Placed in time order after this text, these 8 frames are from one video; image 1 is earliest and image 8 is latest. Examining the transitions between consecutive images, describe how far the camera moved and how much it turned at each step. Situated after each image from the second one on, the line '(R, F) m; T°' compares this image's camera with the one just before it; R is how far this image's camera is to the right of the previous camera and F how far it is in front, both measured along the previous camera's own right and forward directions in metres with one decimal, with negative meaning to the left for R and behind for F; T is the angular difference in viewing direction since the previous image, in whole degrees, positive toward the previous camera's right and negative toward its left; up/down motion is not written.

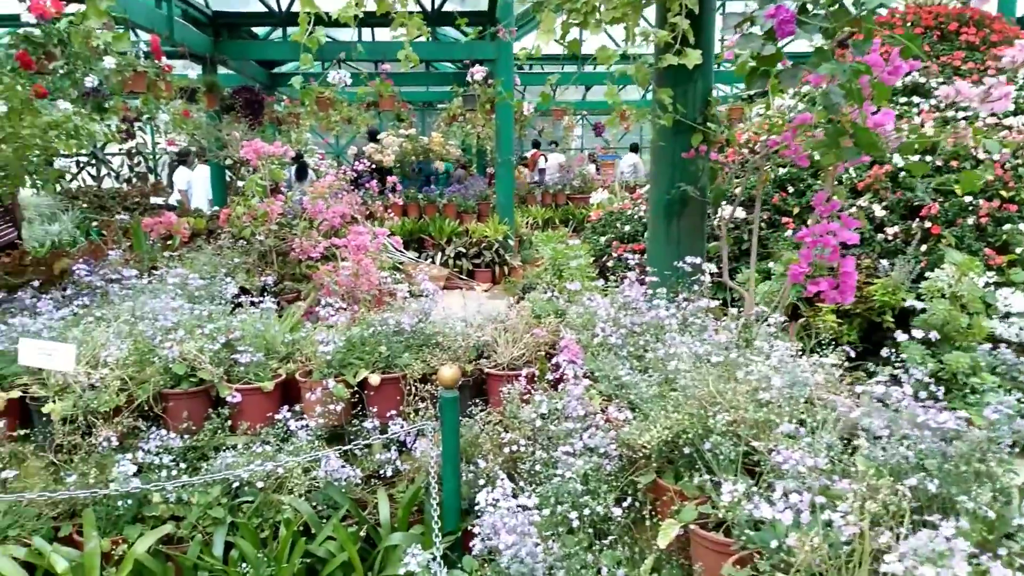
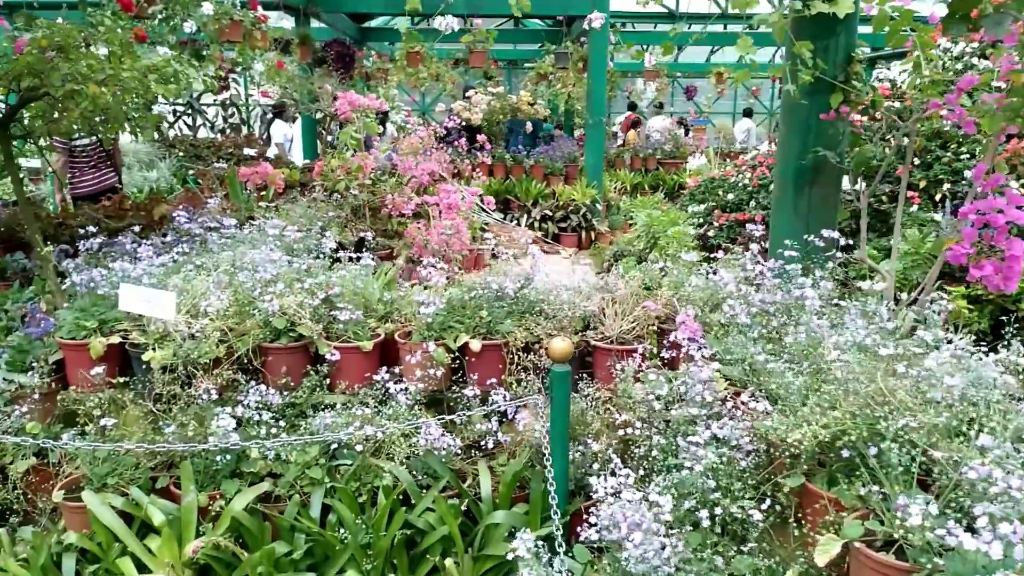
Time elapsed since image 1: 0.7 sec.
(-0.1, +0.2) m; -5°
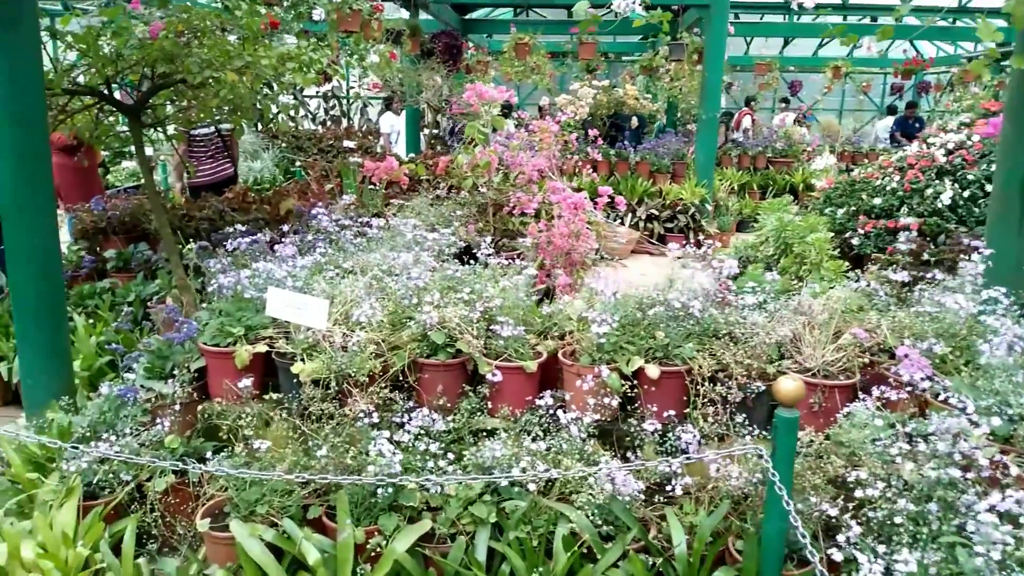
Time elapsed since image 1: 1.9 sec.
(-0.3, +0.3) m; -6°
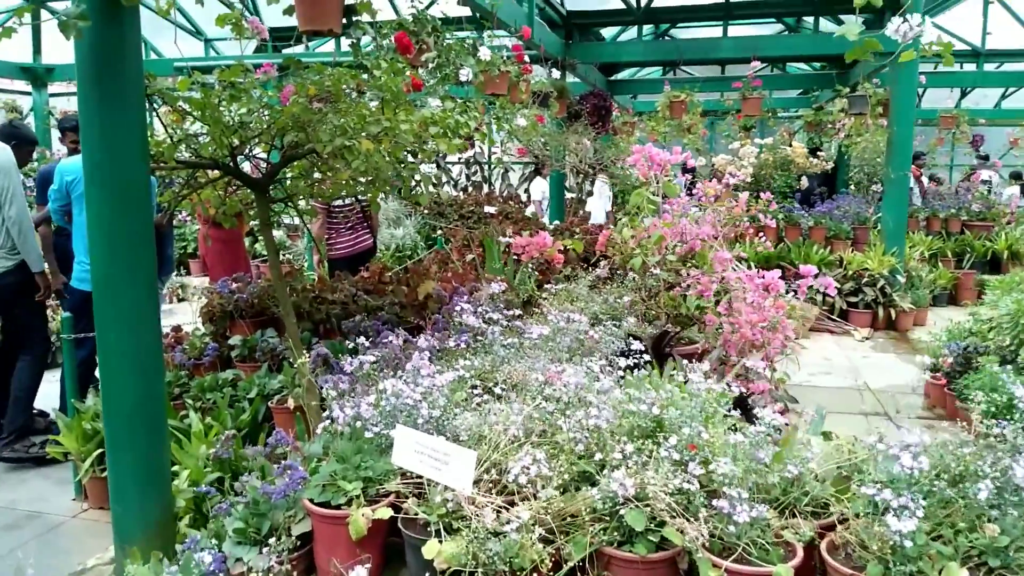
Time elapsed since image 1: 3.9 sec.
(-0.2, +0.7) m; -10°
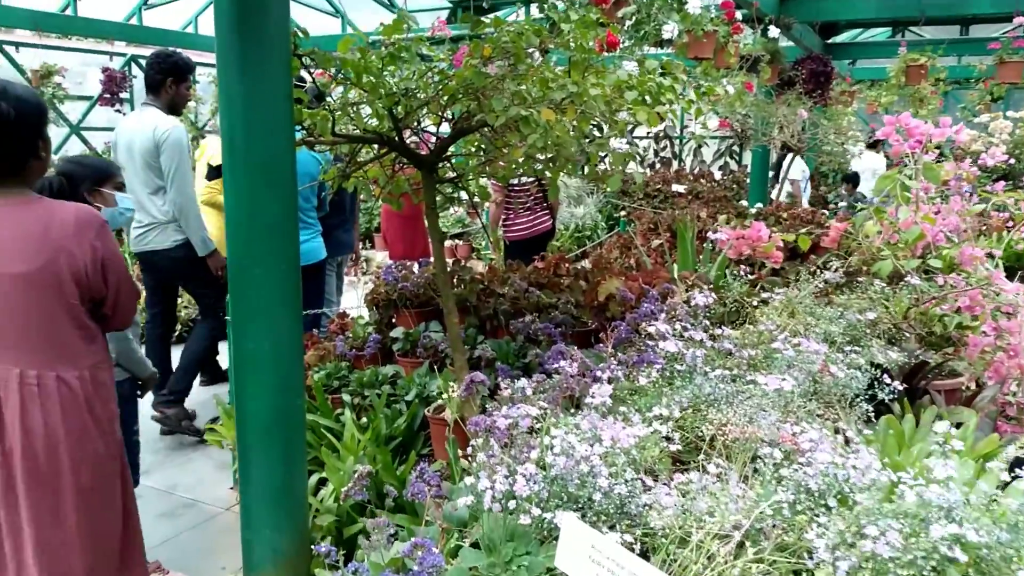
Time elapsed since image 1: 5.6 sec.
(-0.1, +0.5) m; -13°
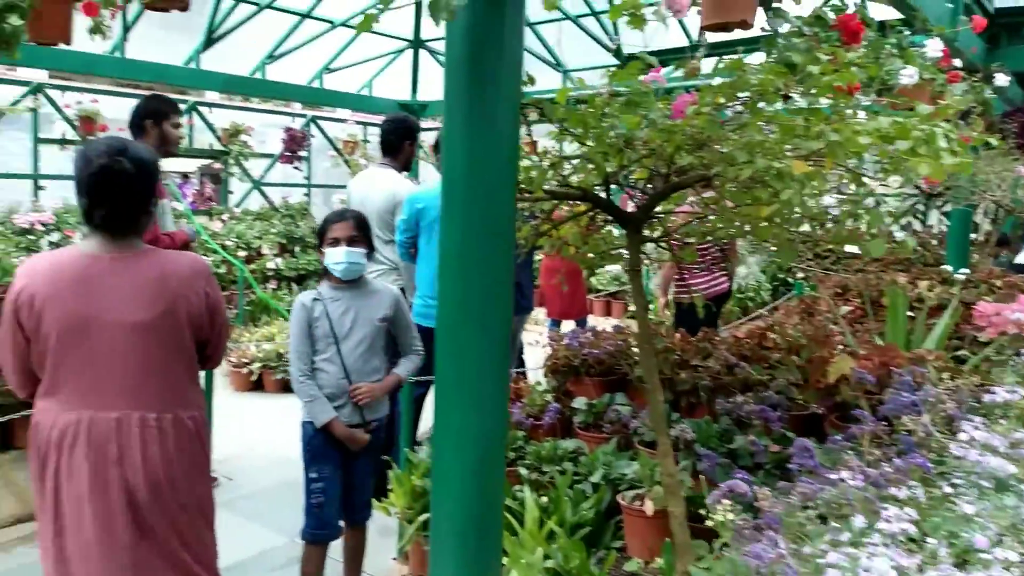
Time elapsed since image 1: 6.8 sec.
(-0.2, +0.3) m; -10°
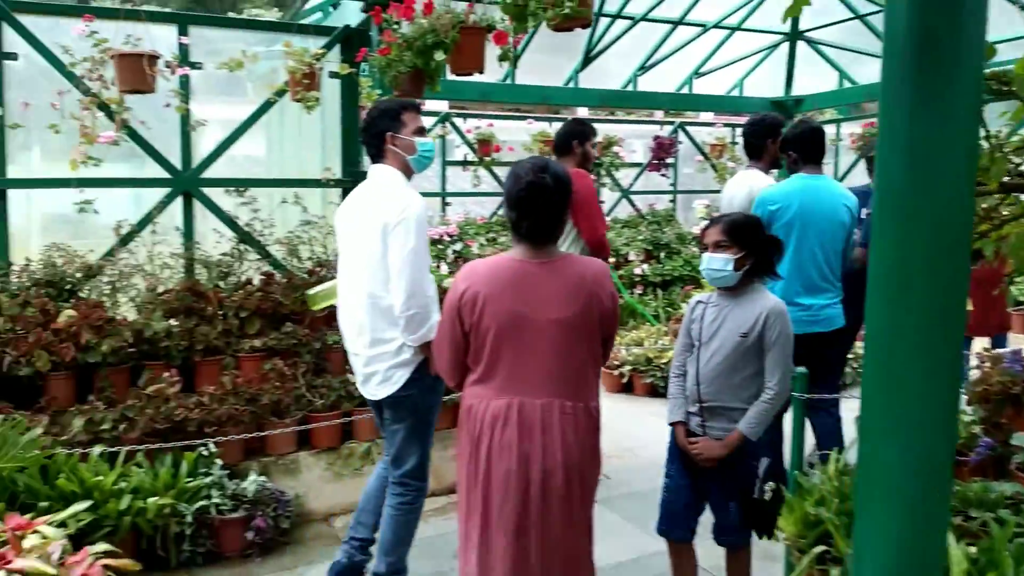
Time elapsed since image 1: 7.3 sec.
(-0.2, 0.0) m; -26°
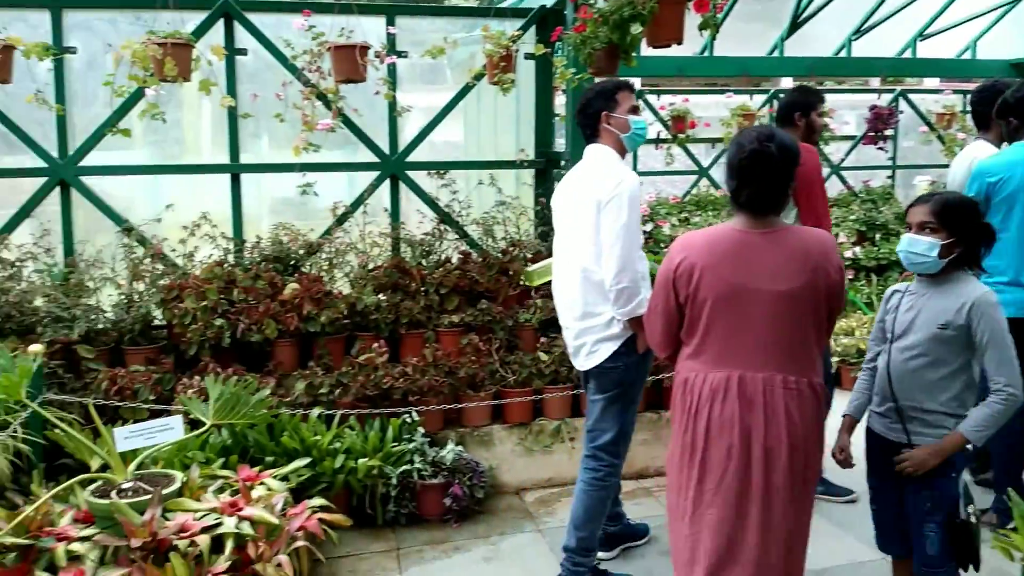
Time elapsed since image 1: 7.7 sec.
(-0.1, 0.0) m; -14°
